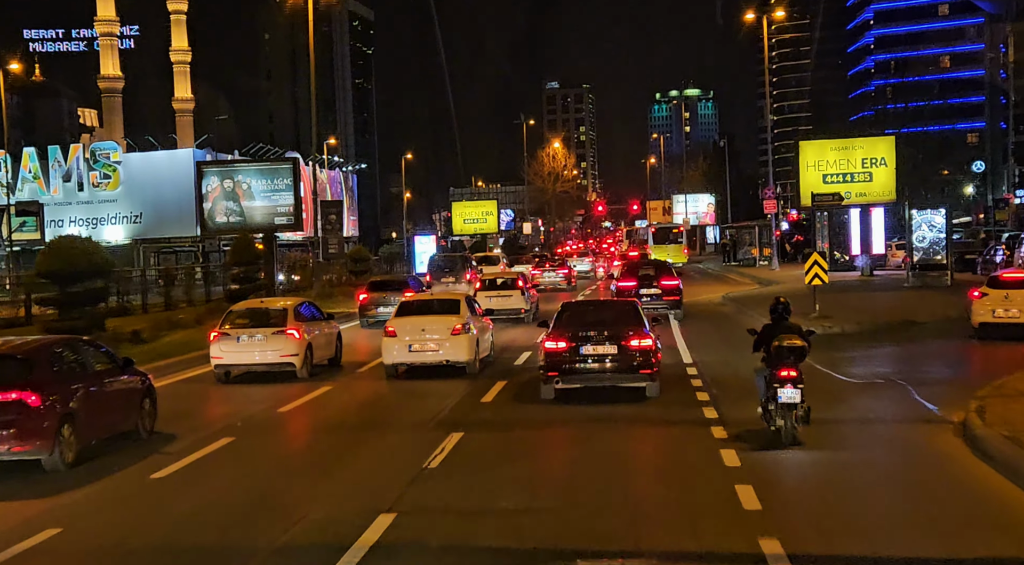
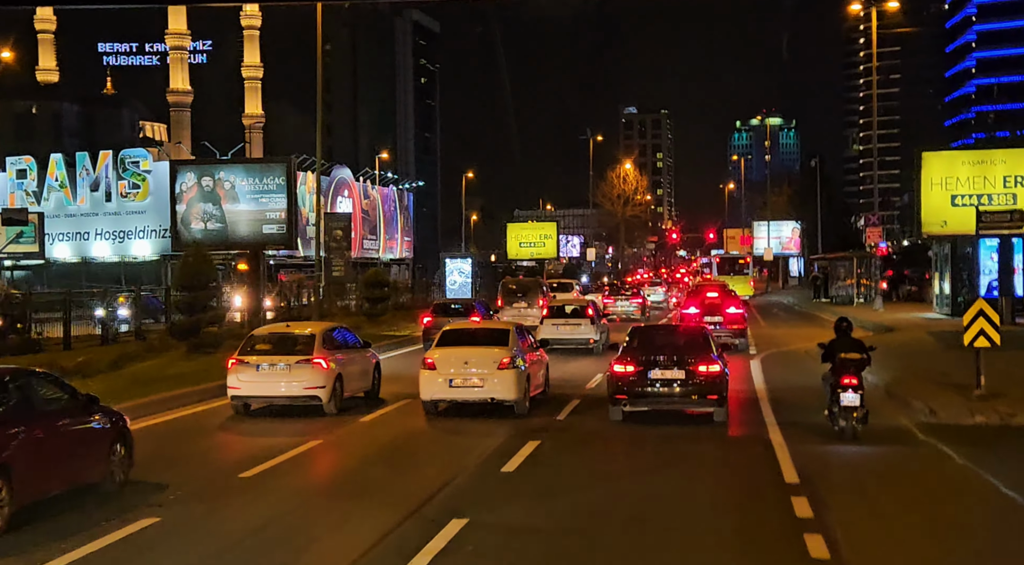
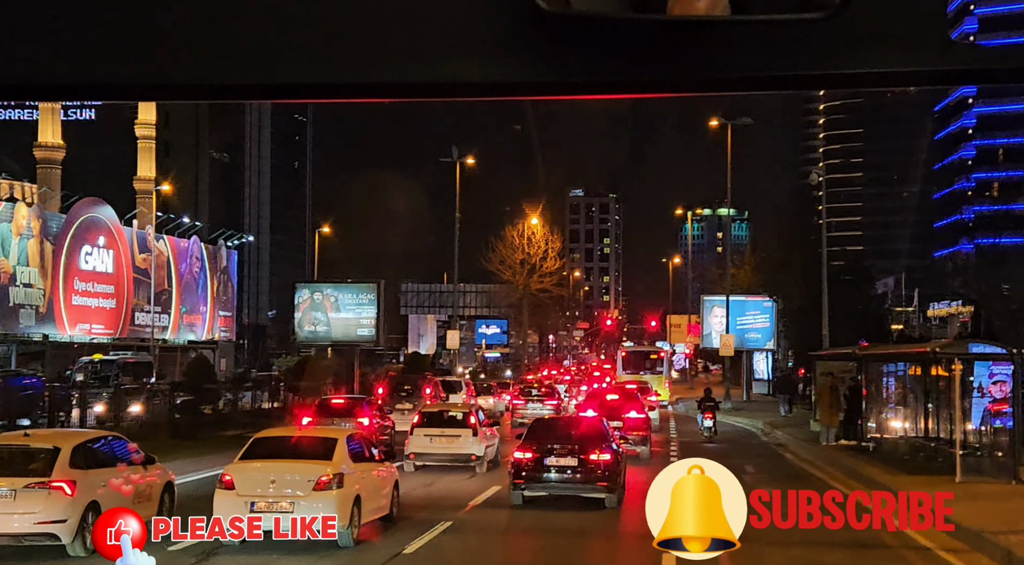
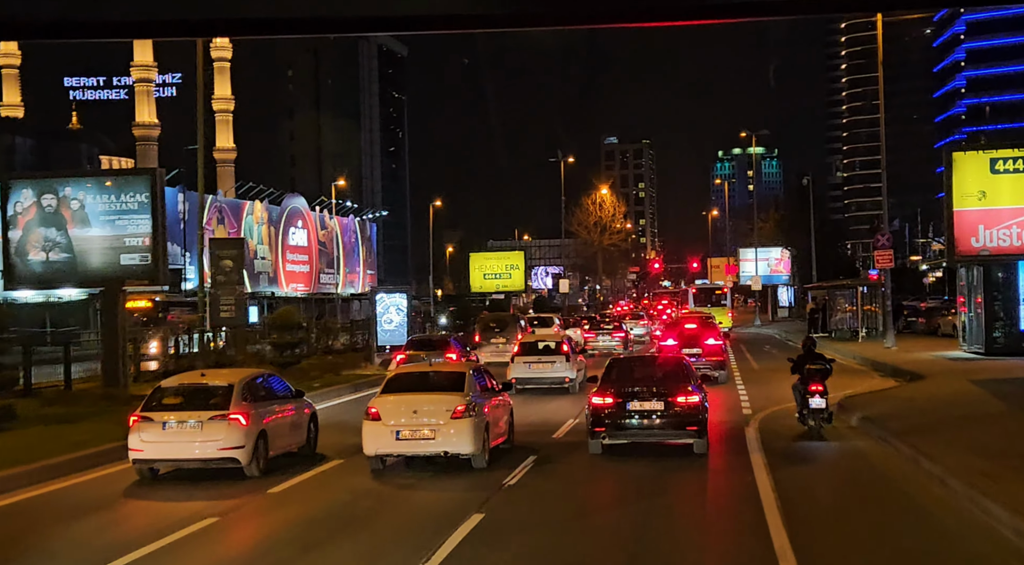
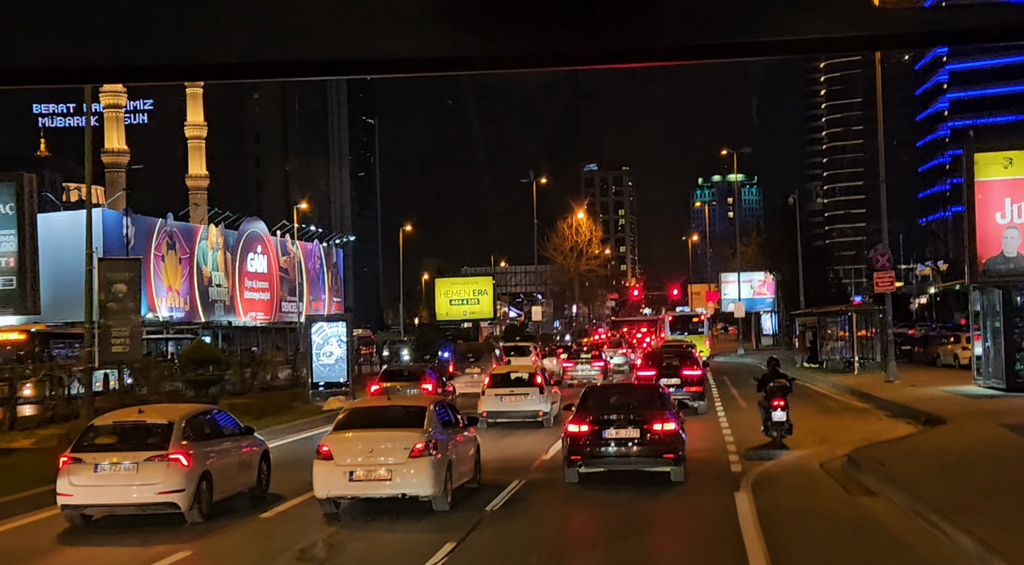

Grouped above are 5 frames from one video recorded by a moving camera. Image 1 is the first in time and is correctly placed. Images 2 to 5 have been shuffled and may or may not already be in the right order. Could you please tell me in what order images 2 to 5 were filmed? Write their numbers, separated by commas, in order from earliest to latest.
2, 4, 5, 3
